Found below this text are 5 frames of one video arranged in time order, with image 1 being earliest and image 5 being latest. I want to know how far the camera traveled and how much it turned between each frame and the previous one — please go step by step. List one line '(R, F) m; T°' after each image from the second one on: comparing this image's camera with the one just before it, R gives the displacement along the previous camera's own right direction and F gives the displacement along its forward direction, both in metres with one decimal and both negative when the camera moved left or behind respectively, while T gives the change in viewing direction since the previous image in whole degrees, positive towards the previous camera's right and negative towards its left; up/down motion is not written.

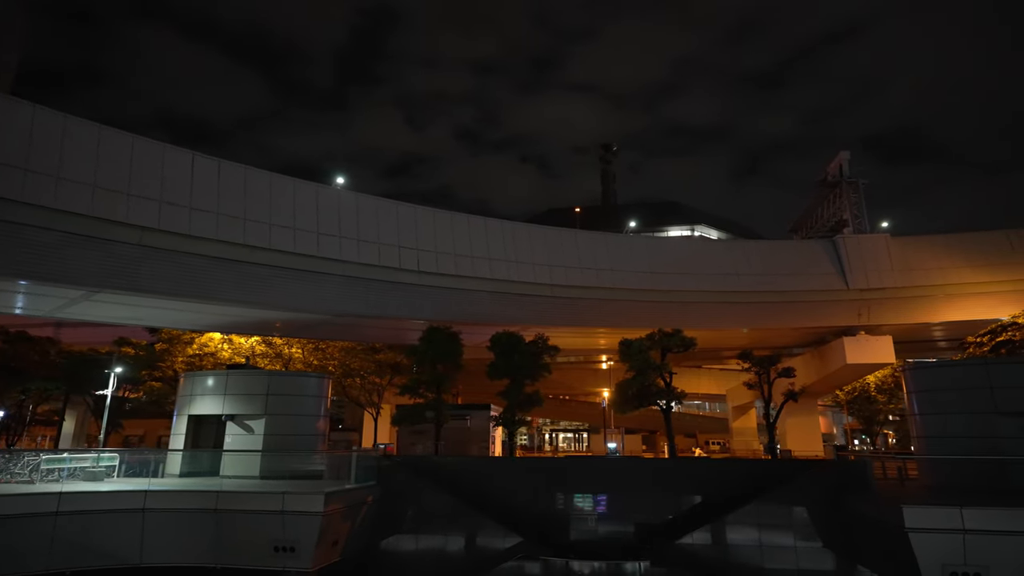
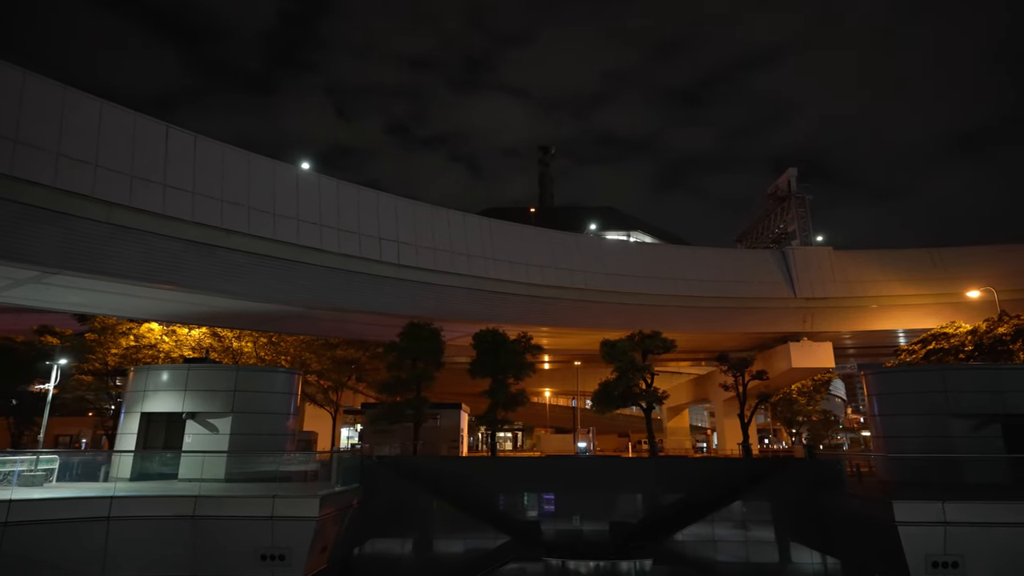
(-2.0, +0.4) m; +8°
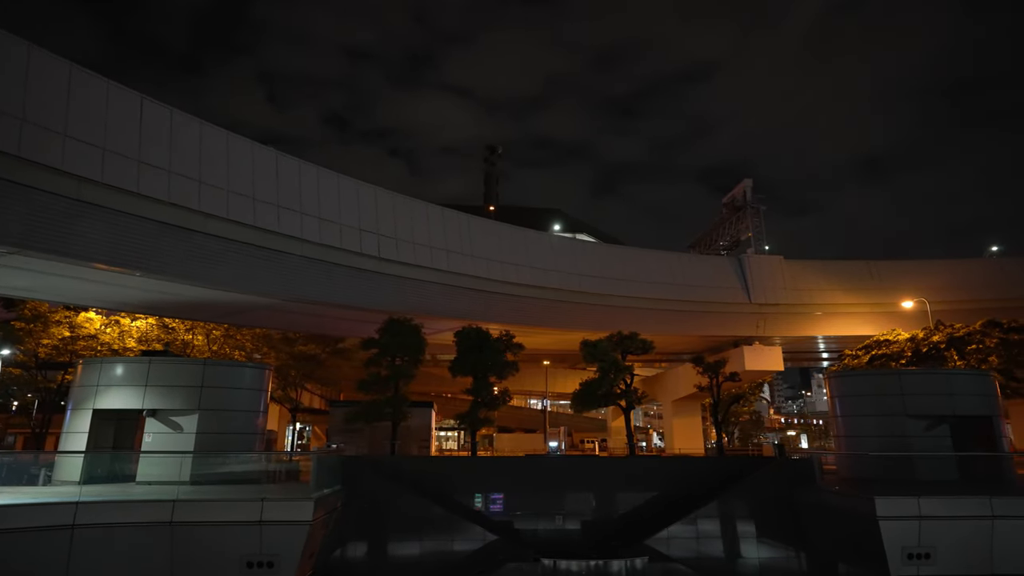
(-1.6, +0.3) m; +7°
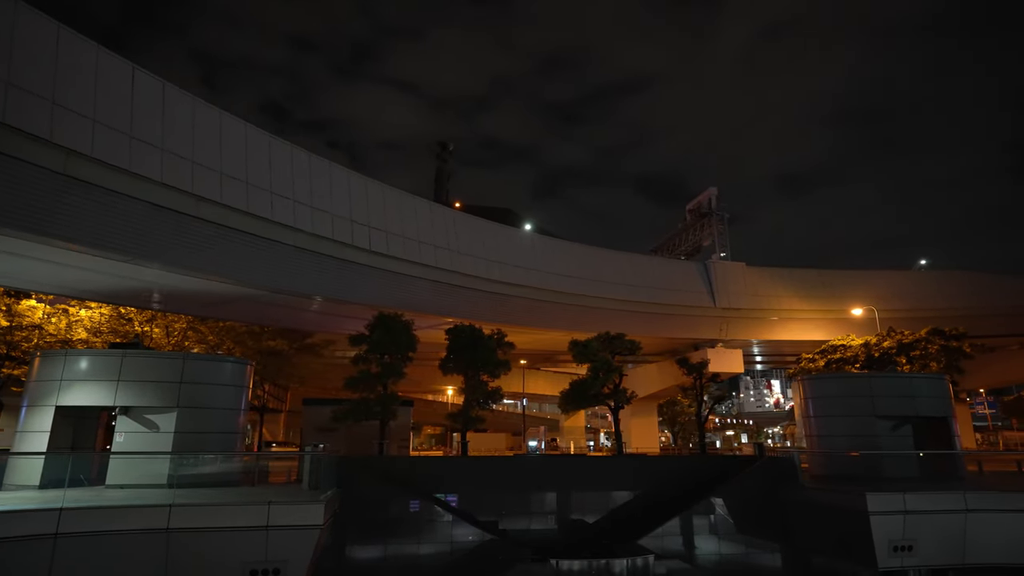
(-1.8, +0.3) m; +6°
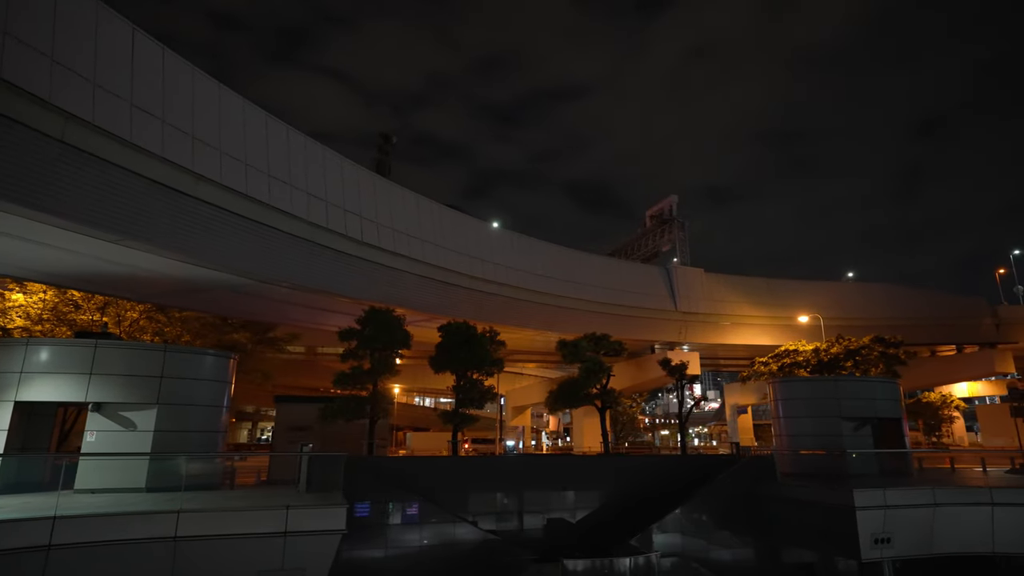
(-2.1, +0.4) m; +7°
